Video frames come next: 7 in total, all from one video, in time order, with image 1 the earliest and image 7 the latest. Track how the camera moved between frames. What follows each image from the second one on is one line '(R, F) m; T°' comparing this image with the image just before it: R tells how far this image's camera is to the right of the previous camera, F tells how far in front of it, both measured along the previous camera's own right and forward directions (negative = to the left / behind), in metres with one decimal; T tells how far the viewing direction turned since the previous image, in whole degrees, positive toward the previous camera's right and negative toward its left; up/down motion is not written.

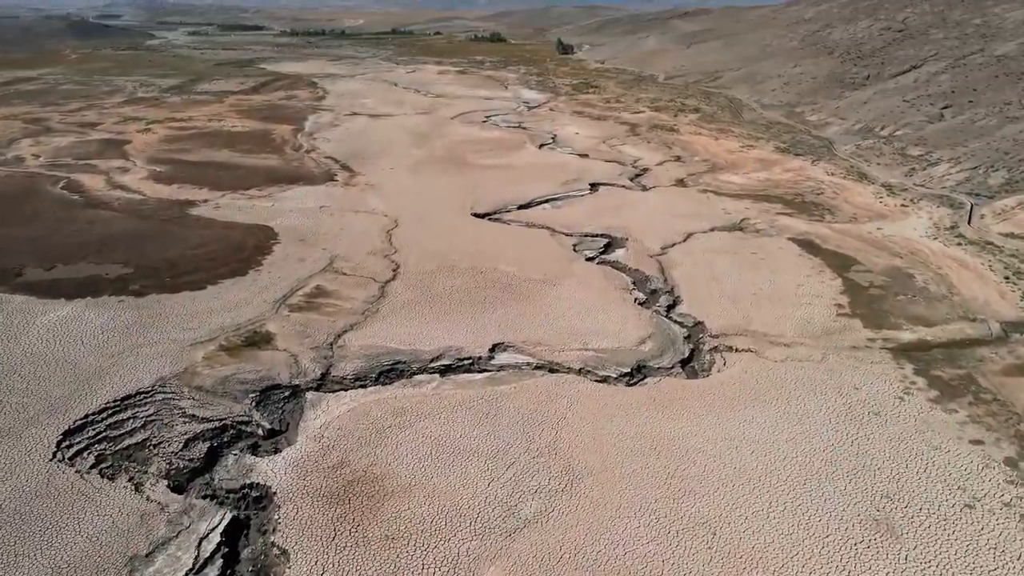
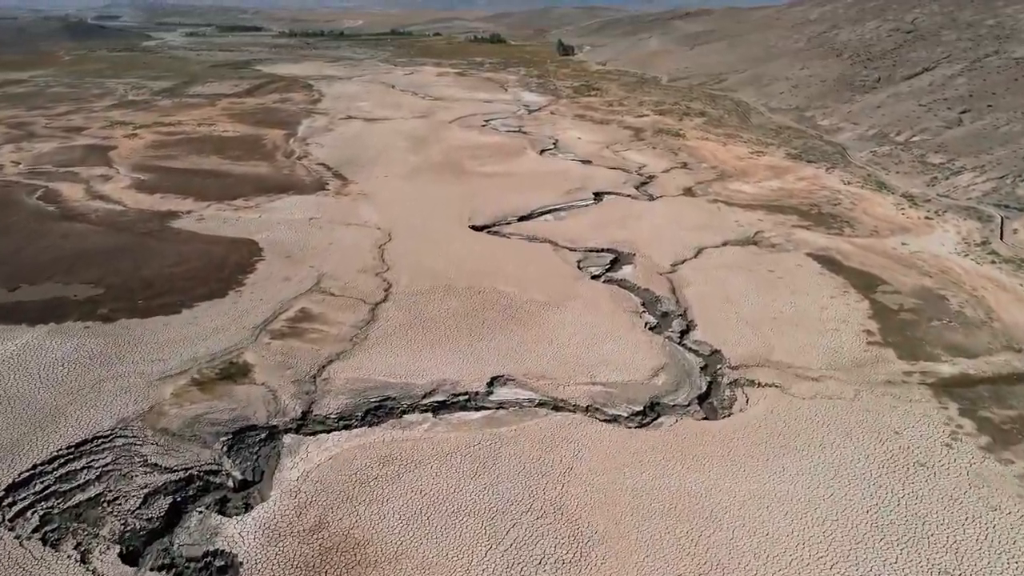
(0.0, +1.3) m; 0°
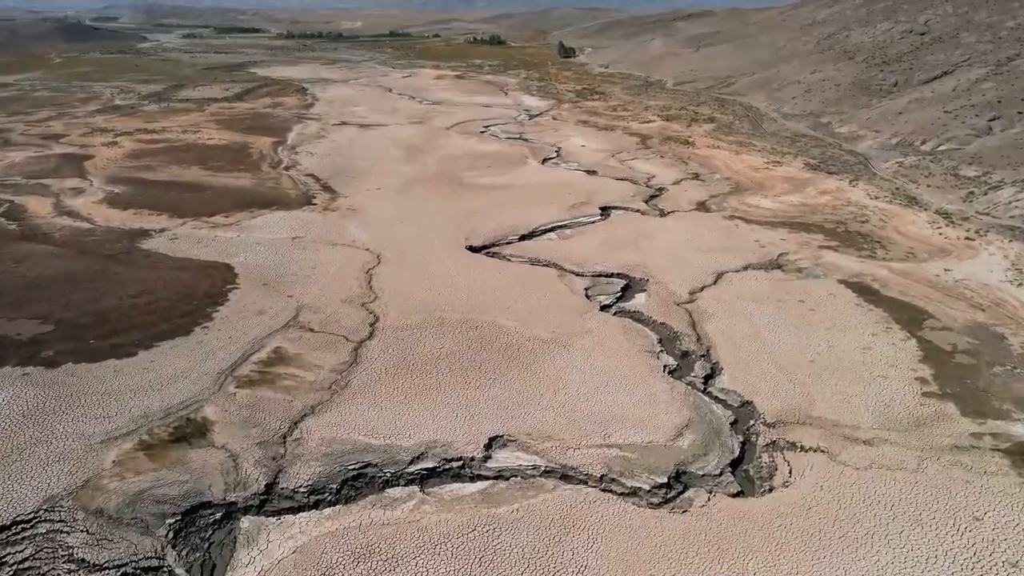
(0.0, +1.8) m; 0°
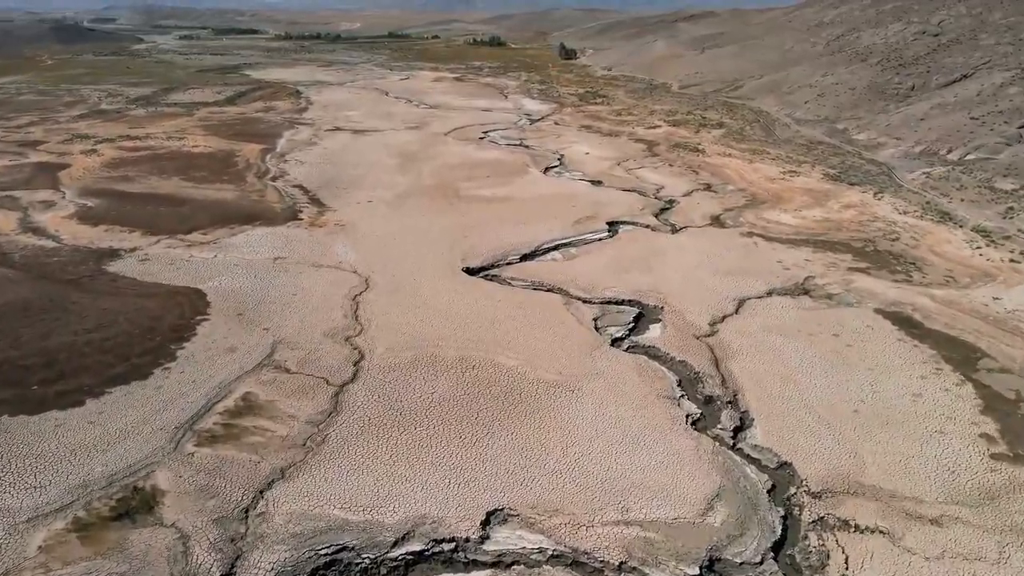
(0.0, +1.7) m; 0°
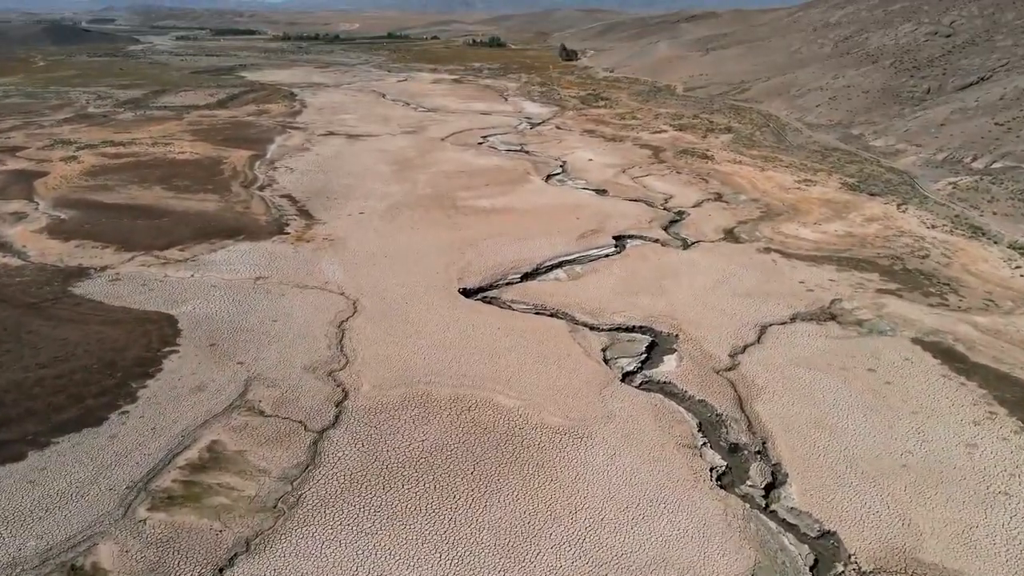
(0.0, +1.4) m; 0°
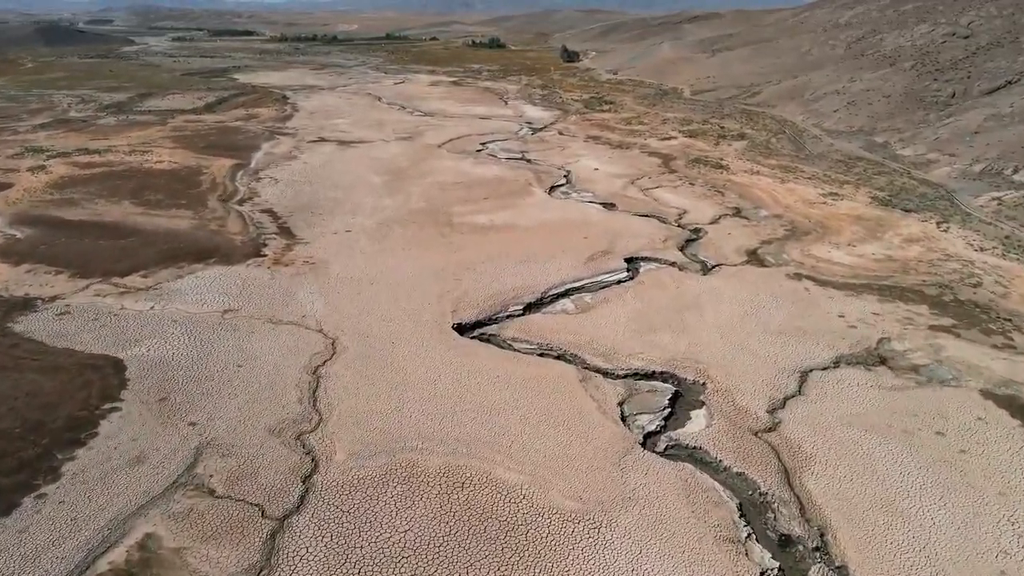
(0.0, +2.1) m; 0°
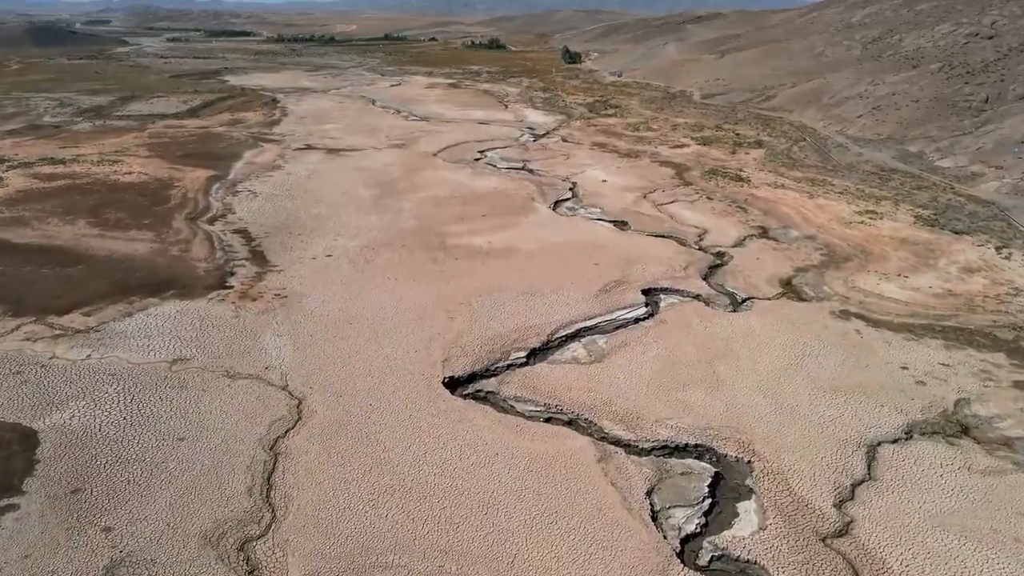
(0.0, +2.4) m; 0°
